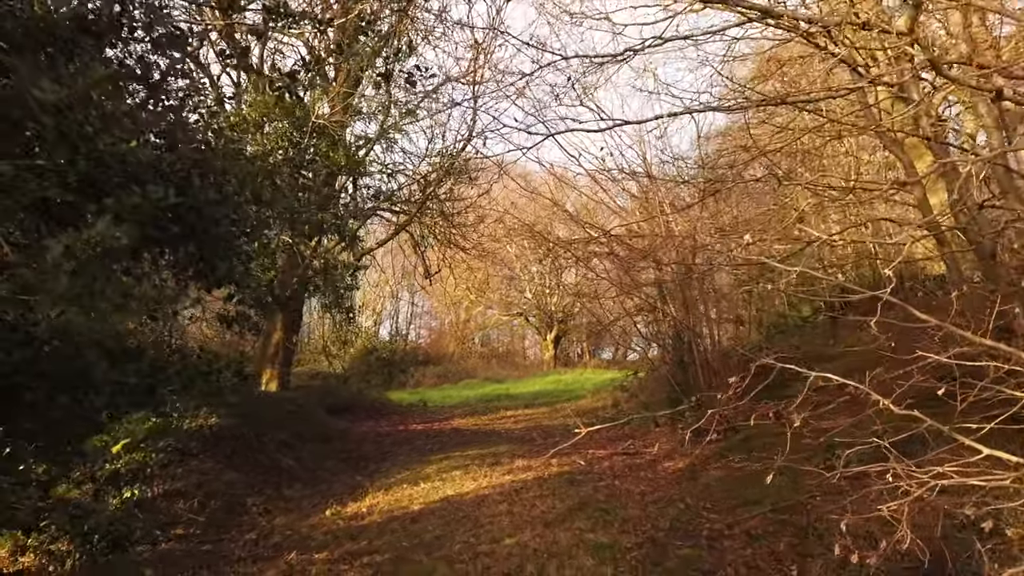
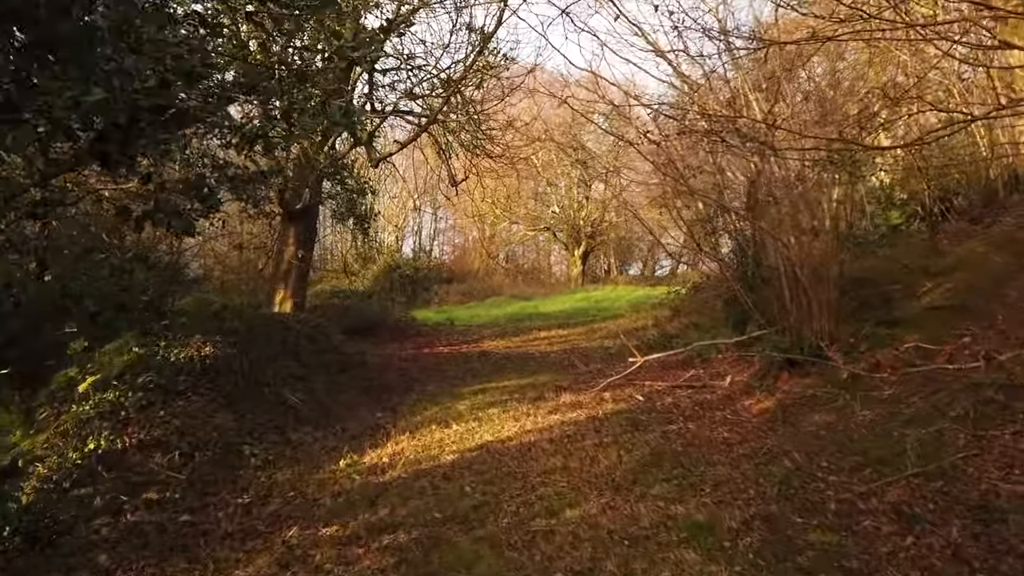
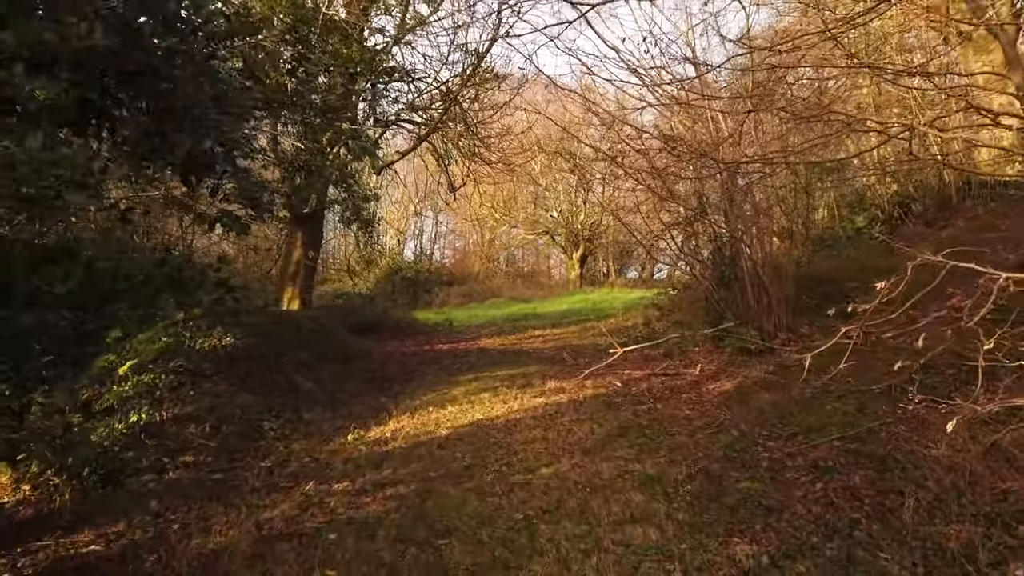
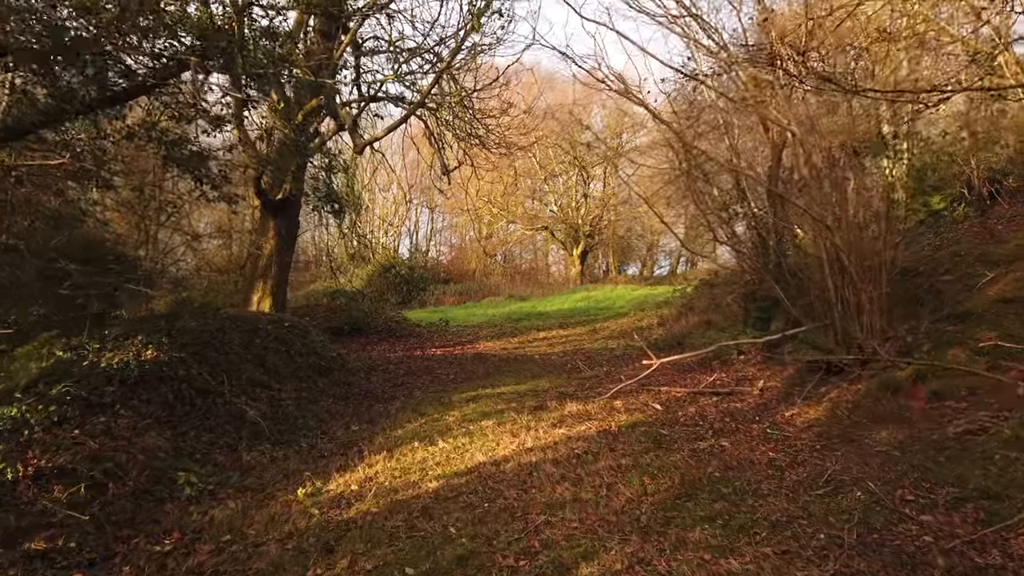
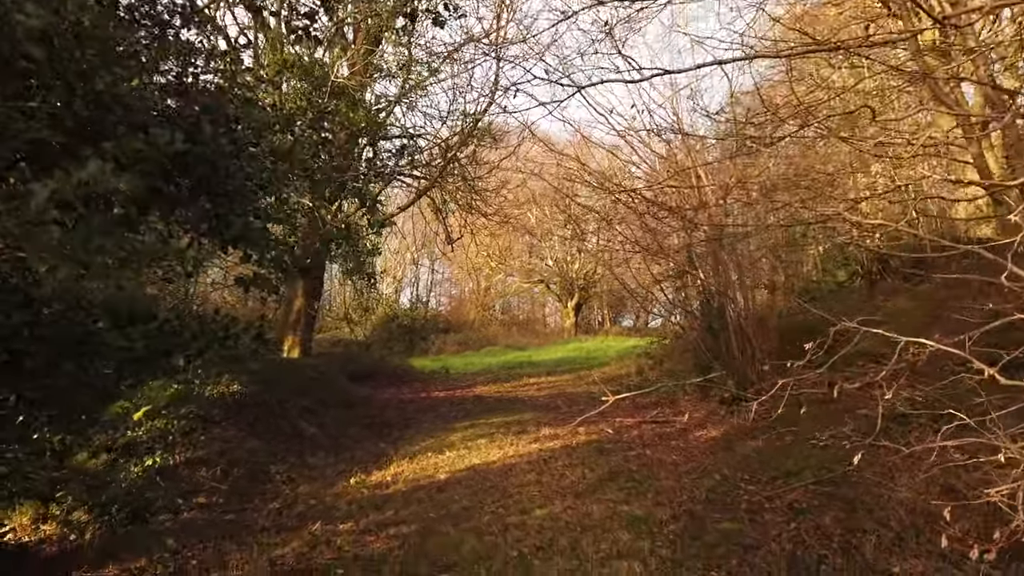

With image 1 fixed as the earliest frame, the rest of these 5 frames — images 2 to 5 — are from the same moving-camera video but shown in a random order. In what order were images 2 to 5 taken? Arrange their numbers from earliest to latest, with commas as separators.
5, 3, 2, 4
